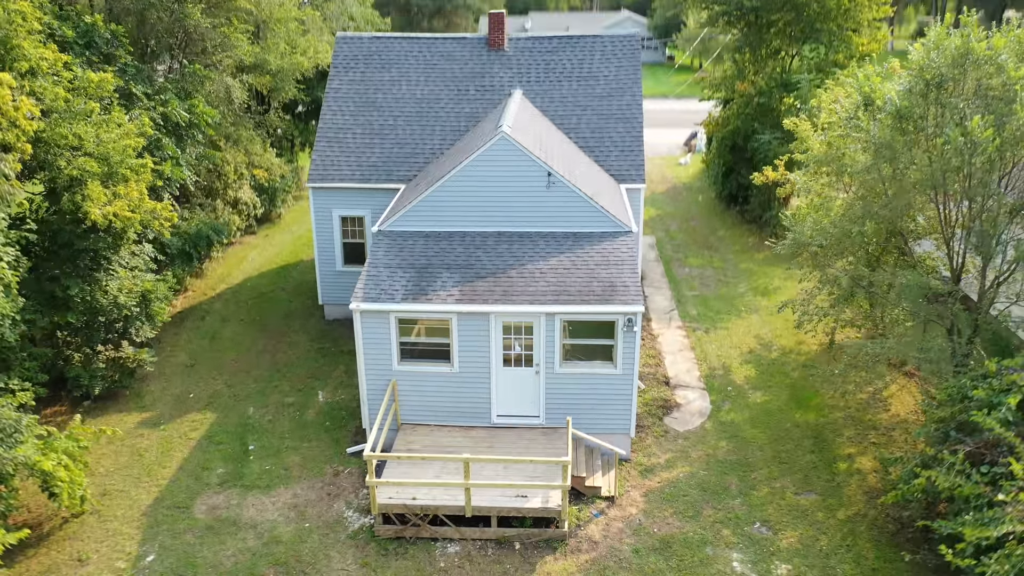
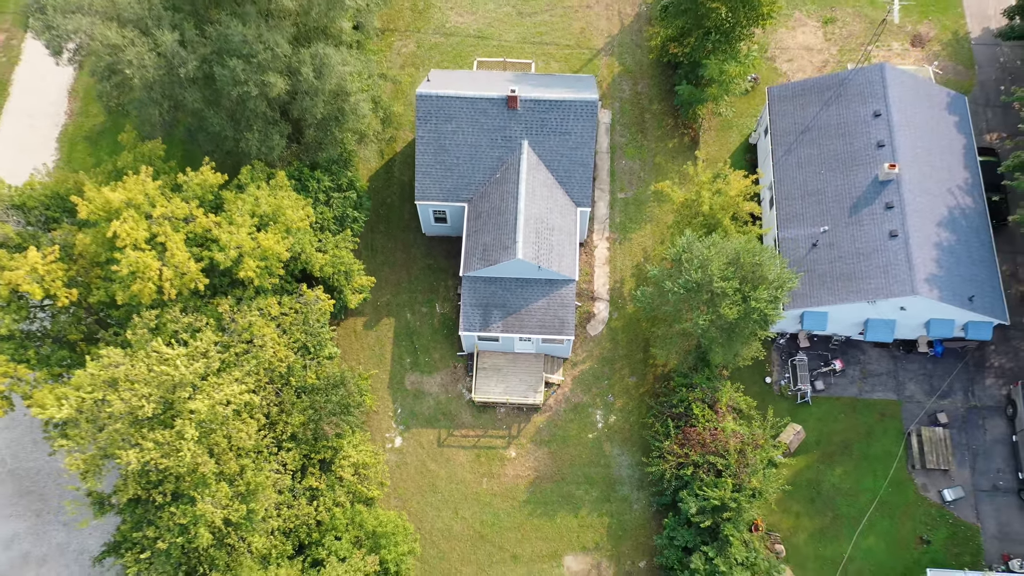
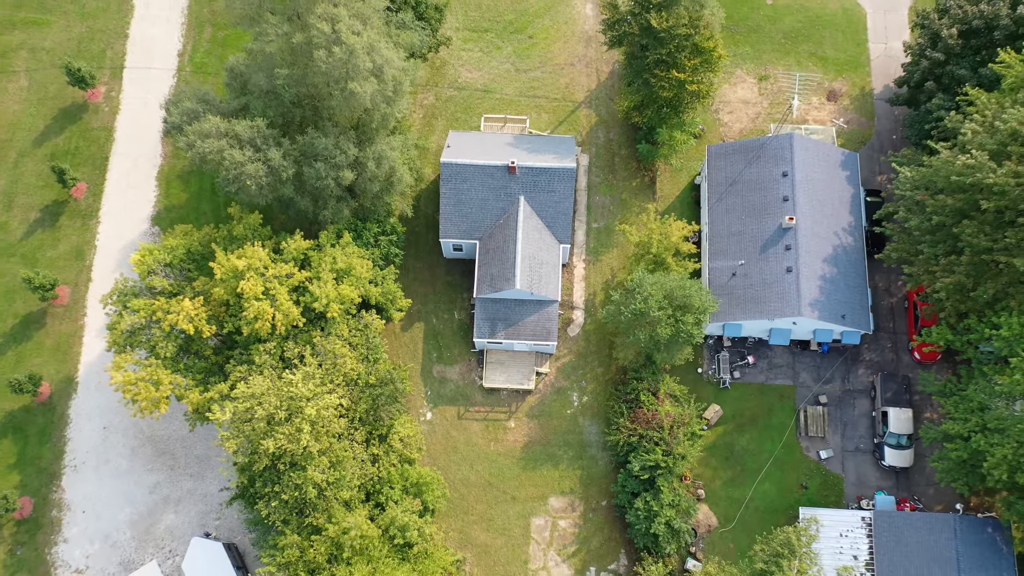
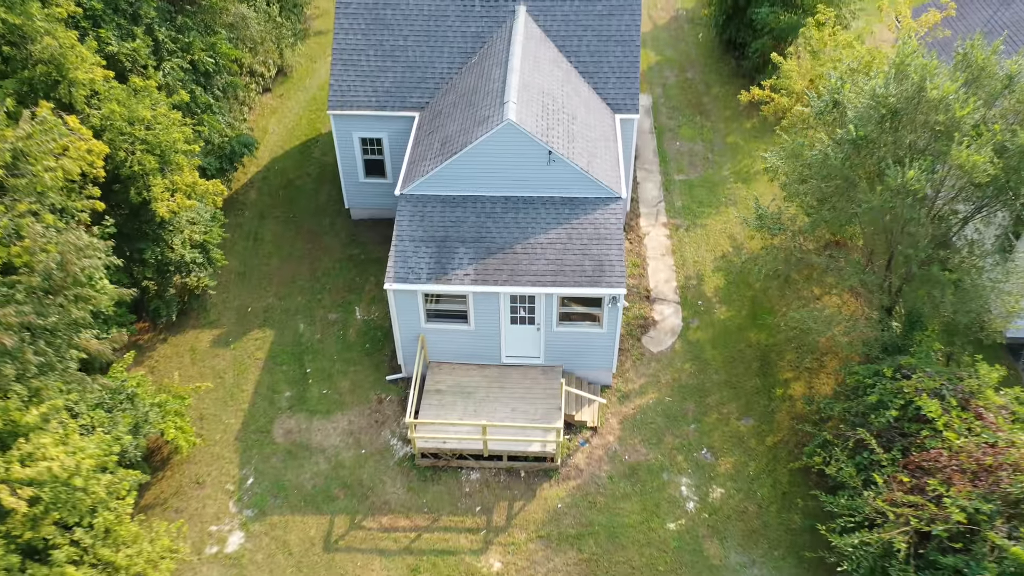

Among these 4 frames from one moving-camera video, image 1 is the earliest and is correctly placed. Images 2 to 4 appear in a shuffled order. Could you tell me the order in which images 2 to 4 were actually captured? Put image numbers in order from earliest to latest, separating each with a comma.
4, 2, 3
